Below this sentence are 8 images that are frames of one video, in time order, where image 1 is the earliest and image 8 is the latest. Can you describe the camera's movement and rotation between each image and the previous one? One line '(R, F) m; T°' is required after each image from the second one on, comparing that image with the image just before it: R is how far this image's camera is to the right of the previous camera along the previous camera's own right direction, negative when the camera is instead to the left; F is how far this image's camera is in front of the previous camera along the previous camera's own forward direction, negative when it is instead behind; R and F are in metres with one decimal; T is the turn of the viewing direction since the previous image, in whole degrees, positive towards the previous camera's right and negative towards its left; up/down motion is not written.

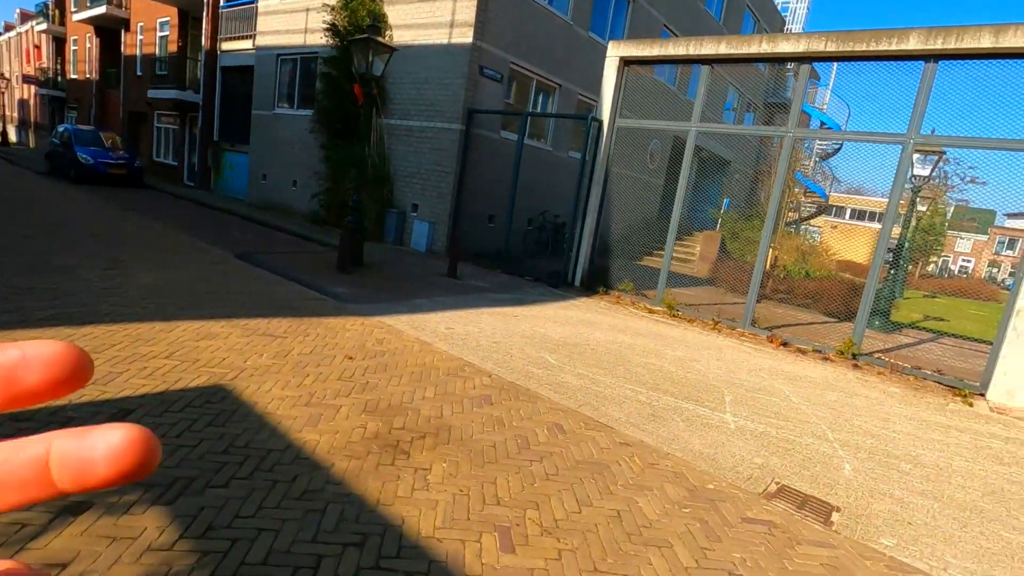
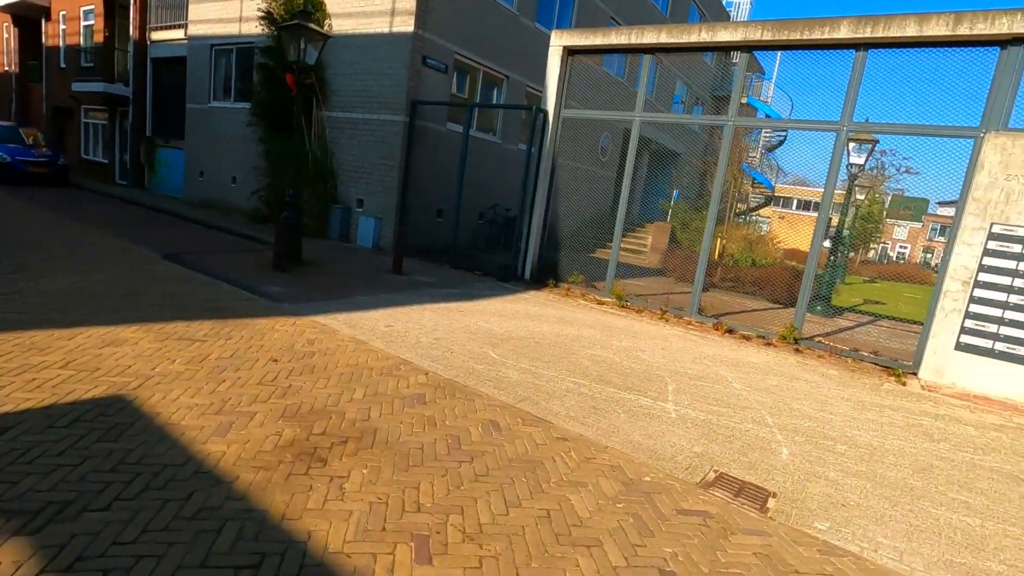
(+0.2, +0.2) m; +4°
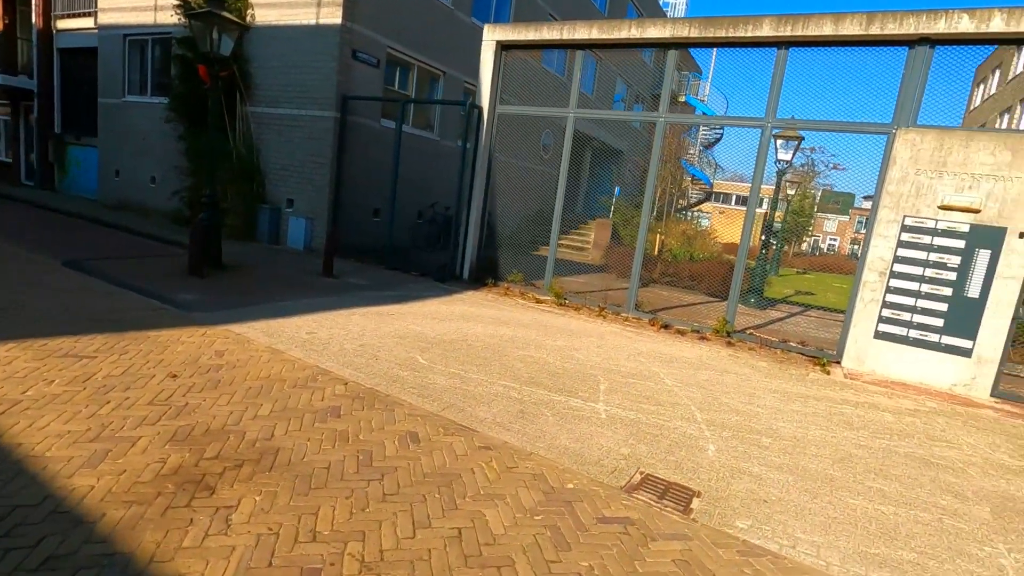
(+0.3, +0.2) m; +5°
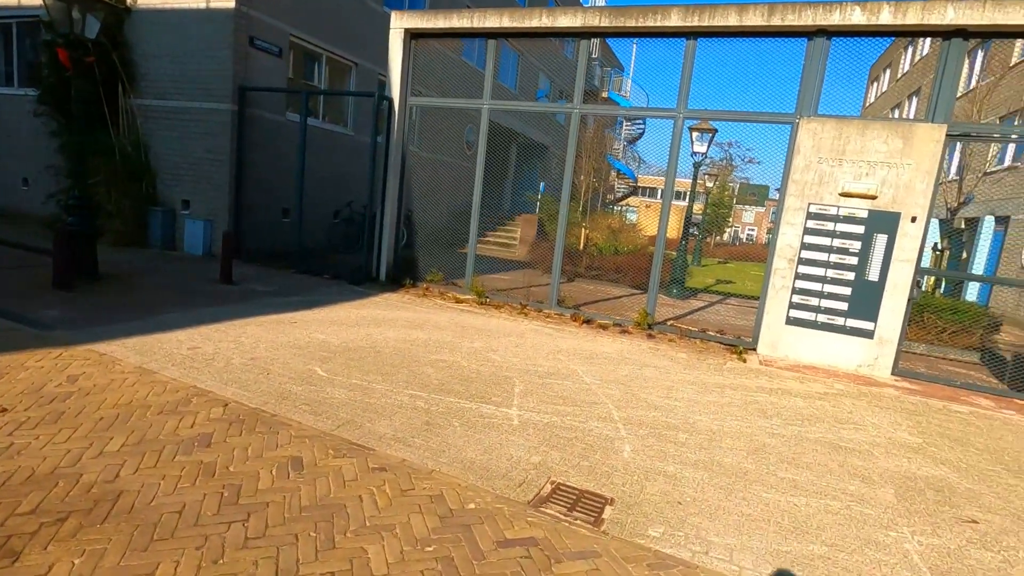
(+0.3, +0.3) m; +7°
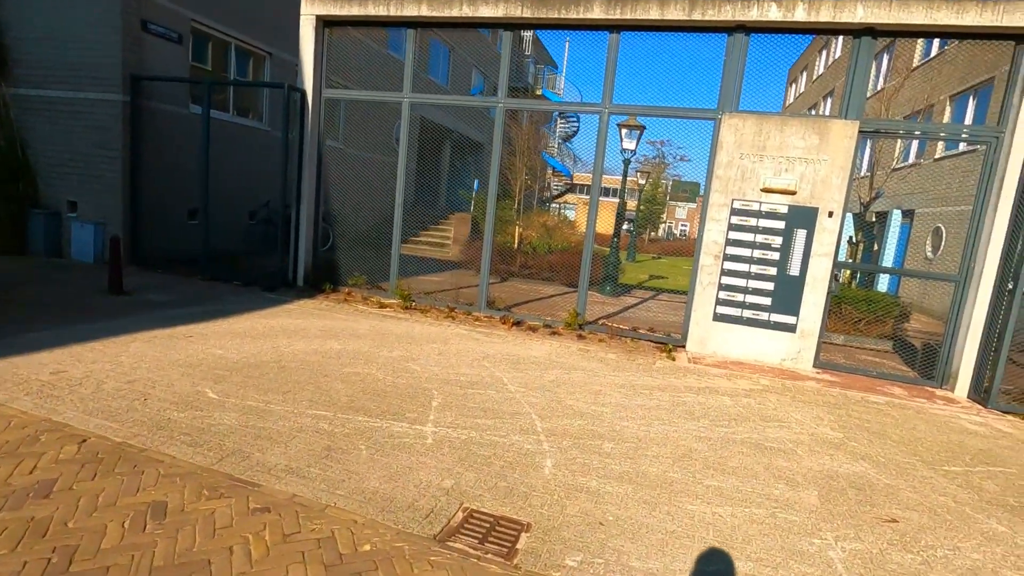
(+0.2, +0.3) m; +6°
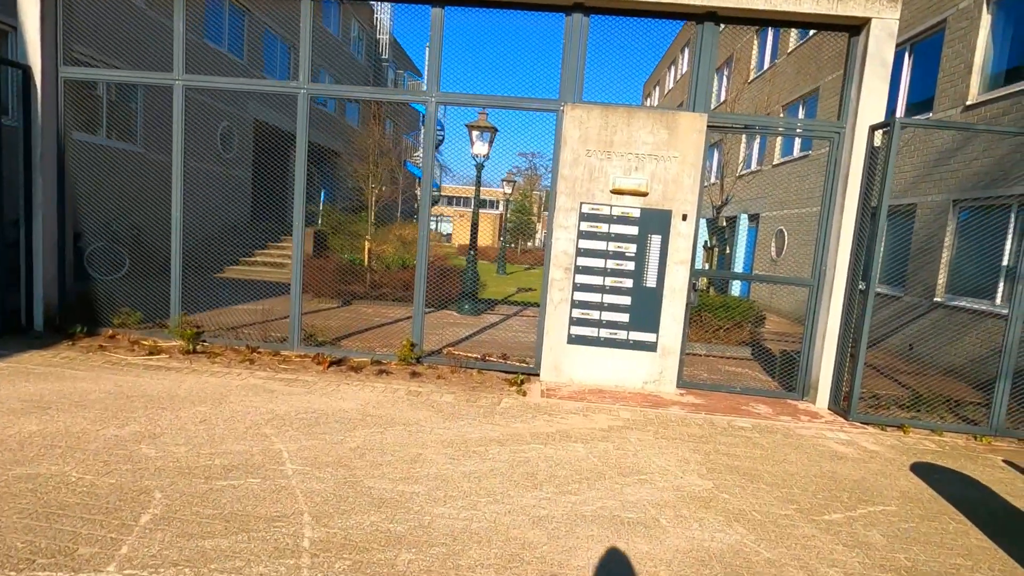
(+0.8, +1.2) m; +12°
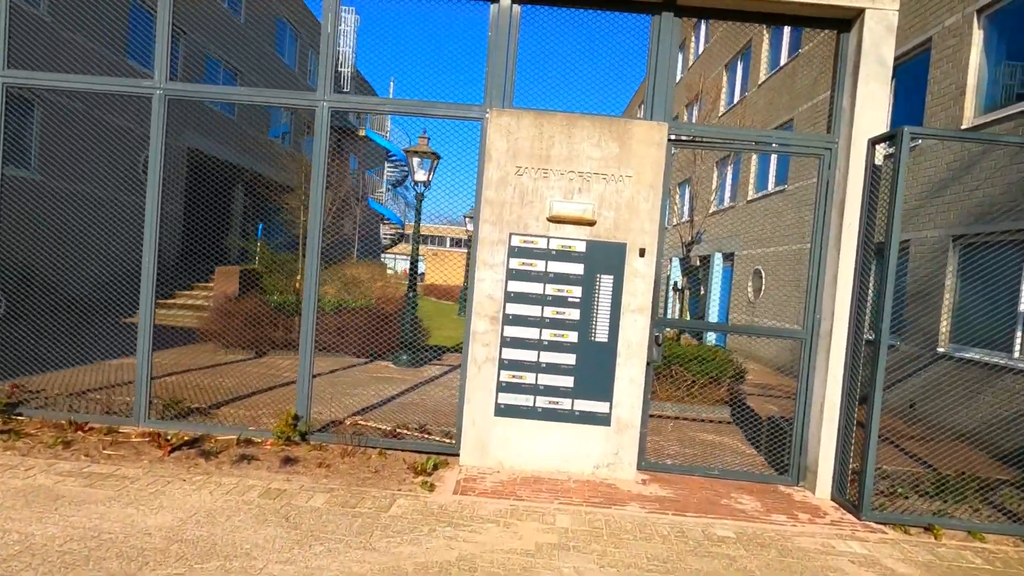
(+0.6, +1.3) m; +2°
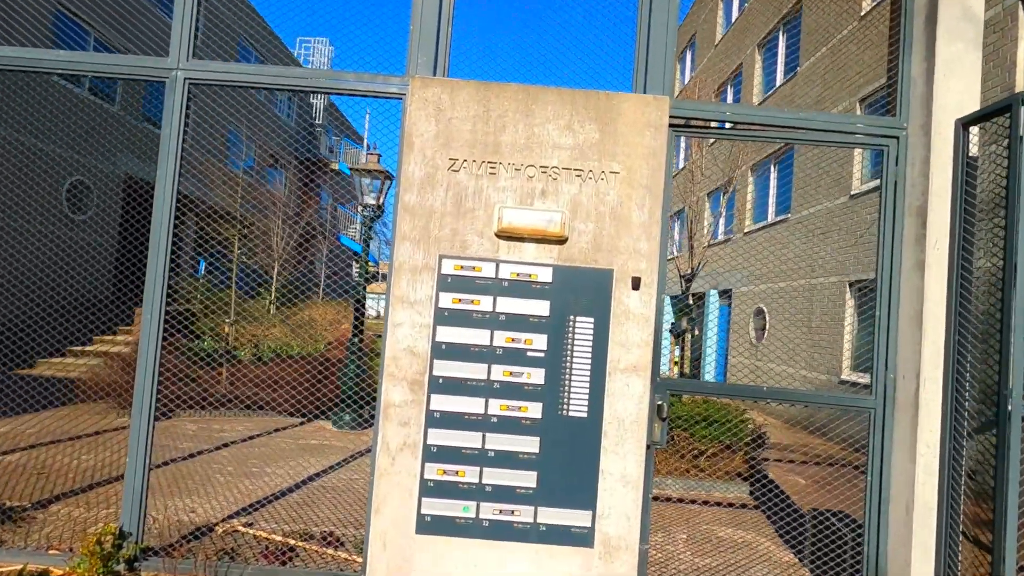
(+0.3, +1.5) m; +1°
